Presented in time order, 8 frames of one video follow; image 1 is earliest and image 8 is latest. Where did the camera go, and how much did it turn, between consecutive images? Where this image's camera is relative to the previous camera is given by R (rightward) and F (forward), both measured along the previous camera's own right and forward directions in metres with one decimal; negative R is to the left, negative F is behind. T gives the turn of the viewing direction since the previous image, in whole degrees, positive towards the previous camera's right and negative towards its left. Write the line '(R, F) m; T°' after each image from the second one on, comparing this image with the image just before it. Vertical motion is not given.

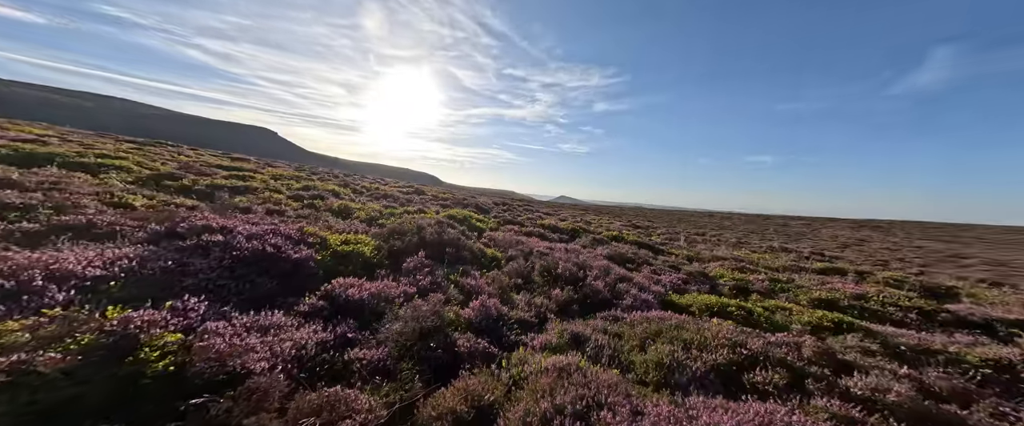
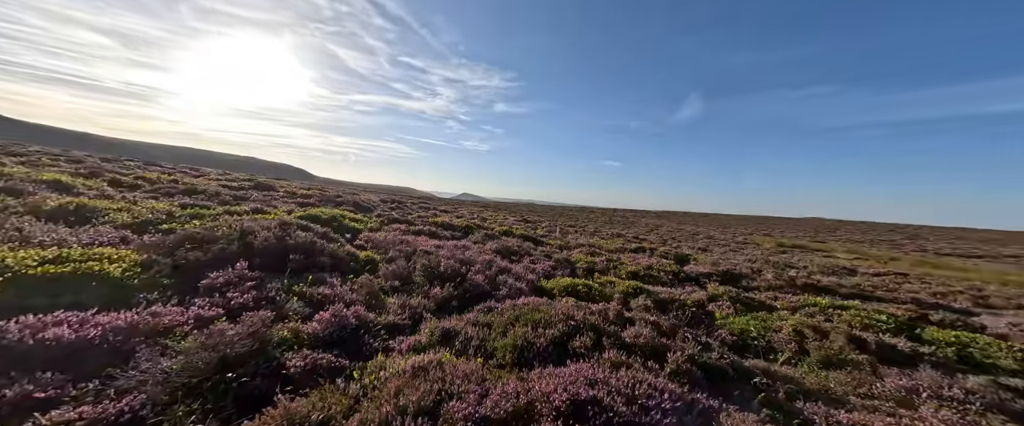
(+0.6, -0.4) m; +25°
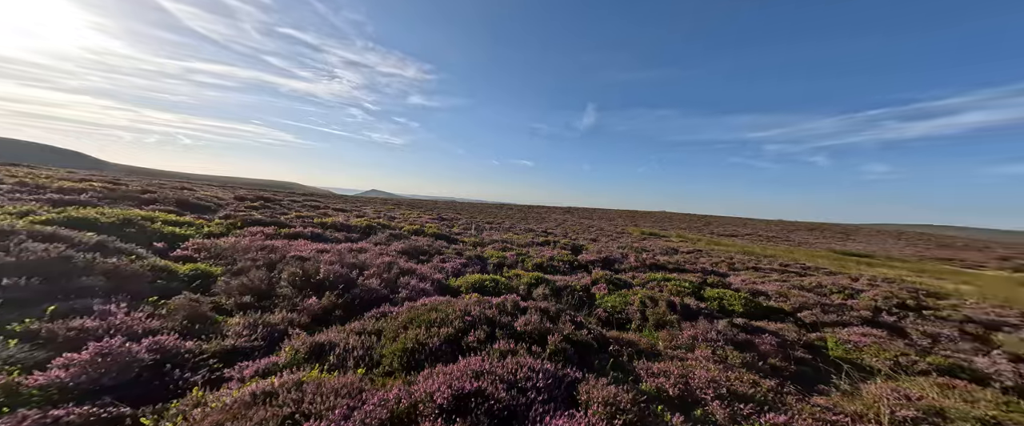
(+0.9, -0.1) m; +18°
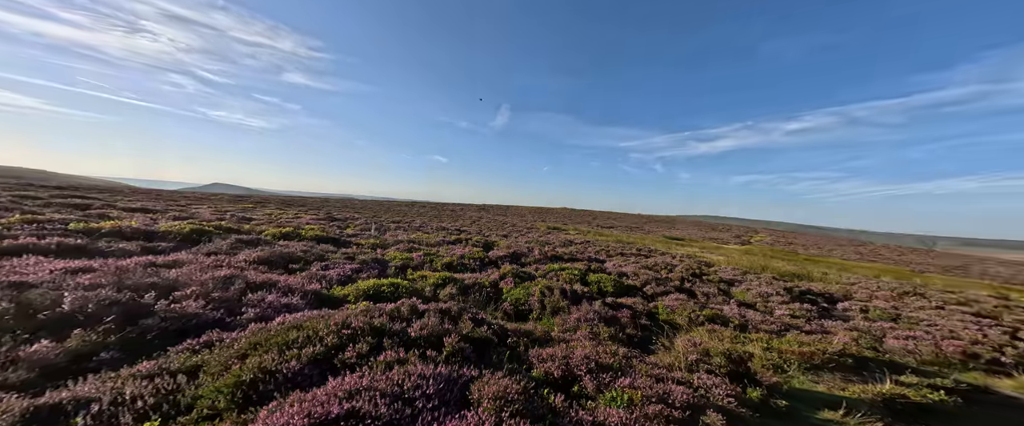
(+0.2, -0.2) m; +16°
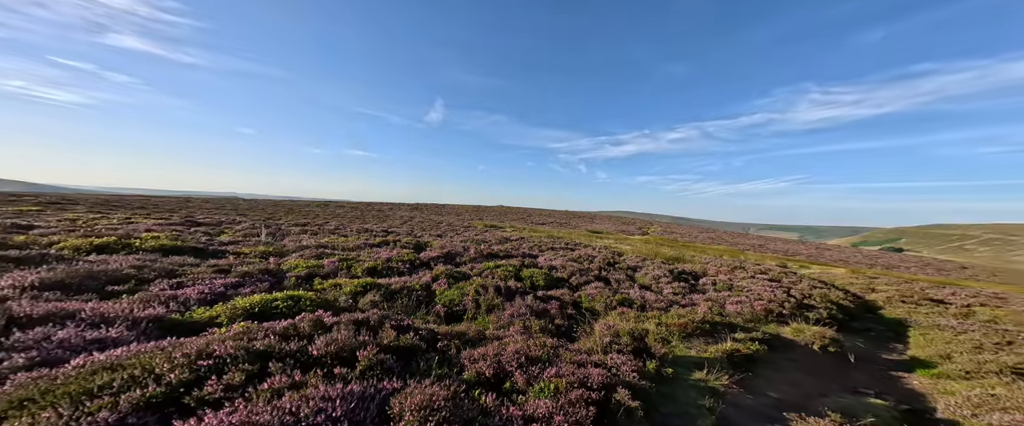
(+0.1, +0.1) m; +12°
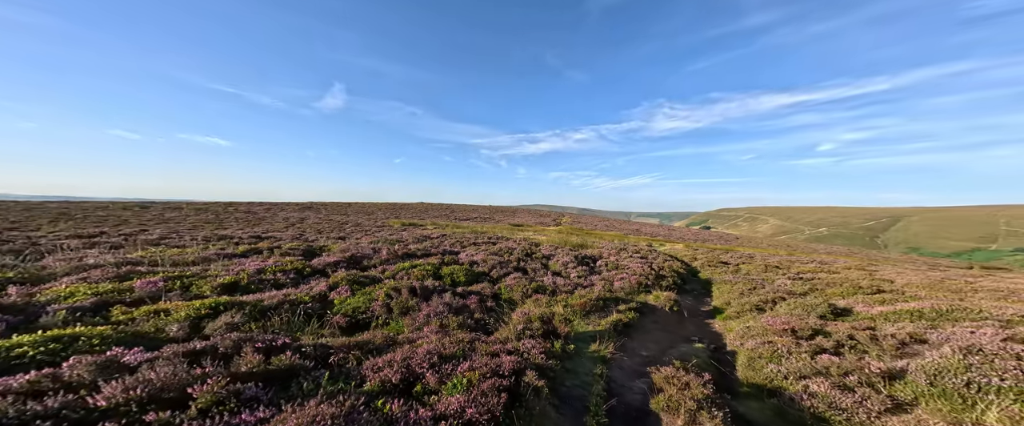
(+0.3, -0.1) m; +14°
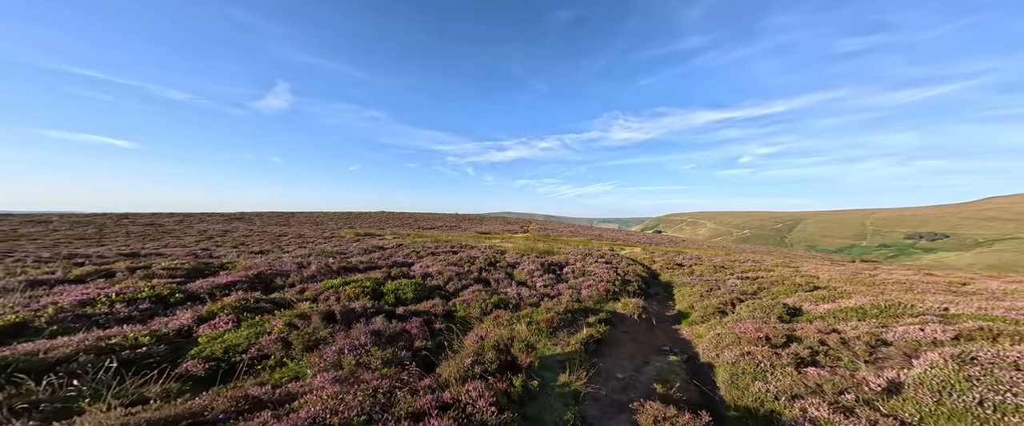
(+0.5, +2.0) m; +6°
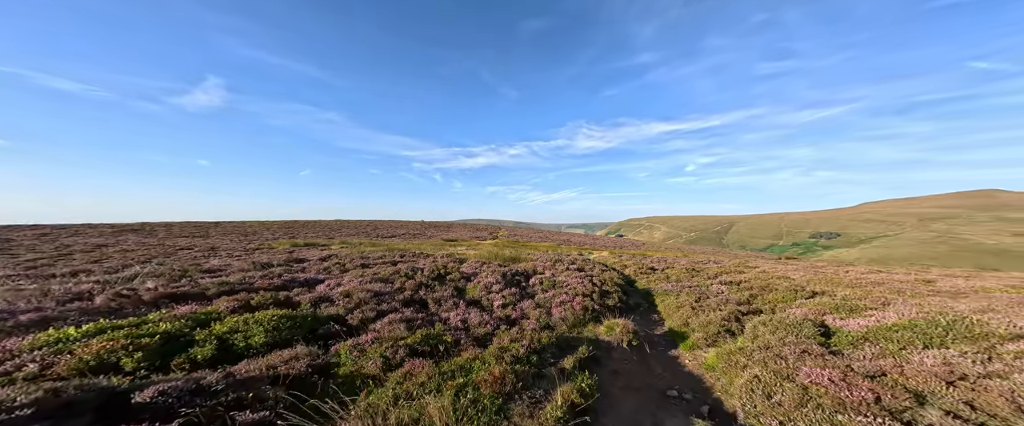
(+1.3, +5.5) m; +5°
